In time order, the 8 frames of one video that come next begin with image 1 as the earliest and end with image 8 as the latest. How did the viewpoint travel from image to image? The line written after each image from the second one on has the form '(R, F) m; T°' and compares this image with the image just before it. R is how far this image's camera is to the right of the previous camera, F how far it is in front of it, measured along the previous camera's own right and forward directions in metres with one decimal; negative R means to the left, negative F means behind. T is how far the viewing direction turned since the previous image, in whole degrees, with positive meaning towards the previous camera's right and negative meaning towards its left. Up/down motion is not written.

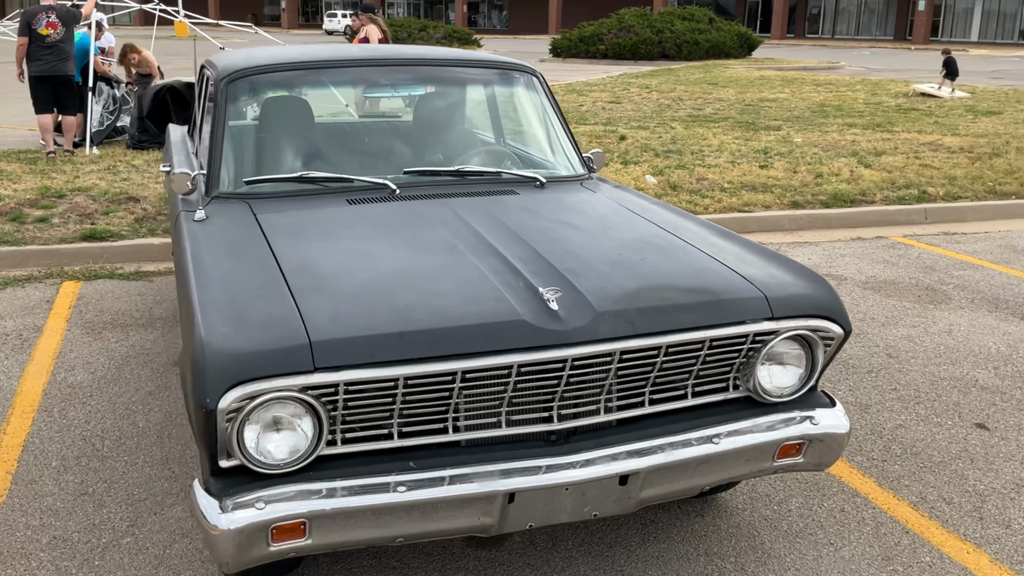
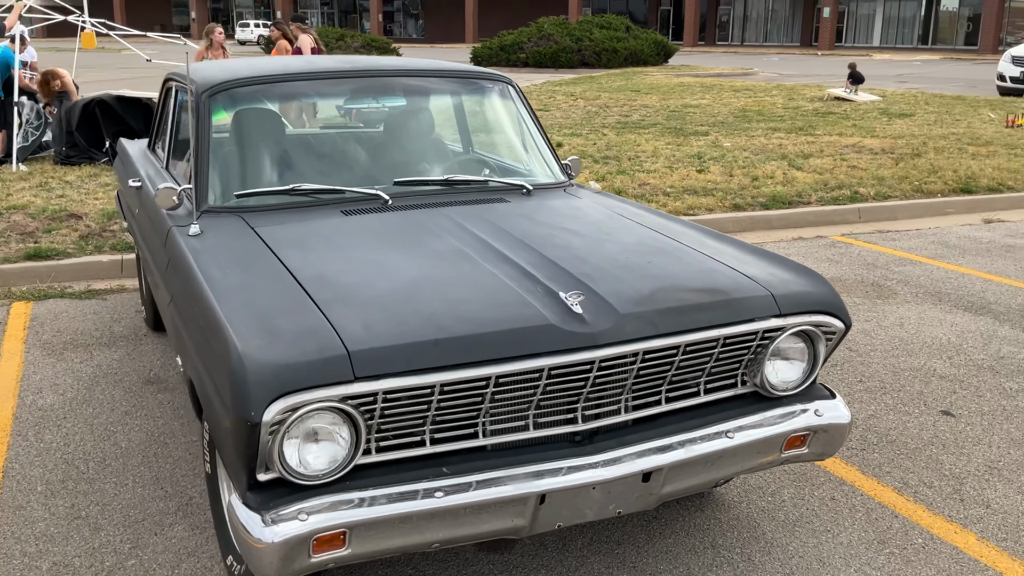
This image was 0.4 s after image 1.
(-0.3, 0.0) m; +5°
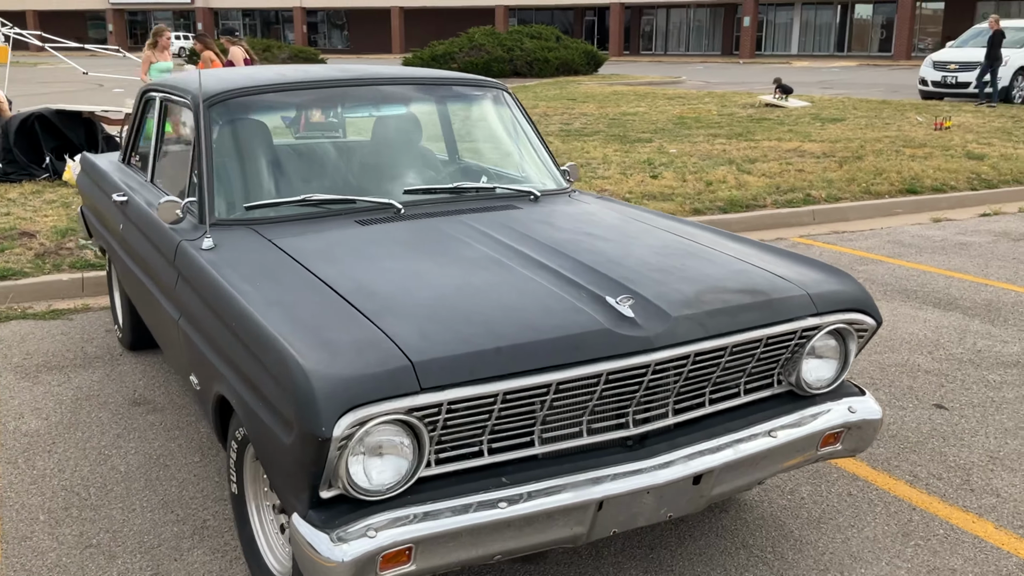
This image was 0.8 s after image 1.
(-0.3, 0.0) m; +4°
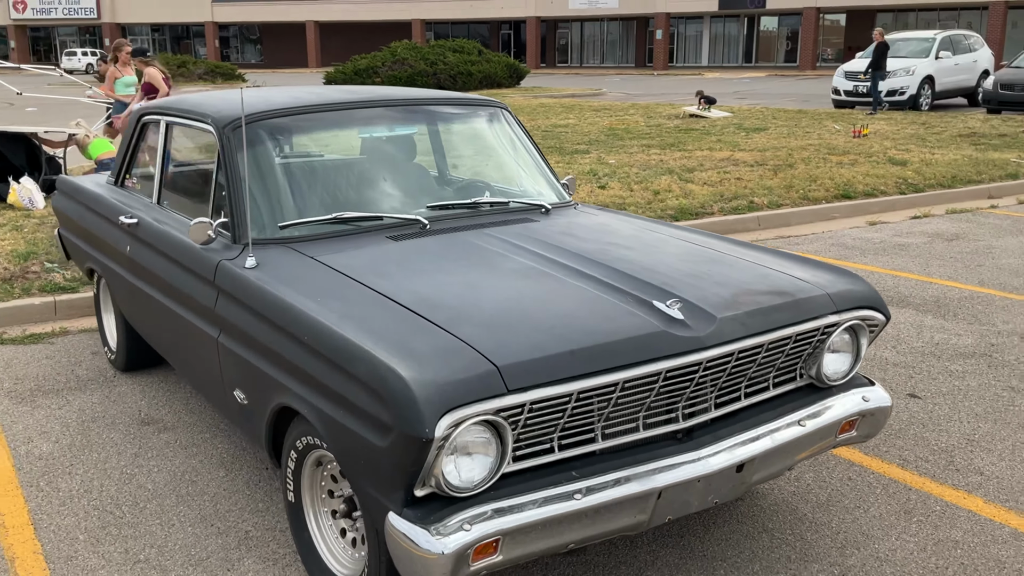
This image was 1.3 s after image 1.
(-0.4, -0.2) m; +5°
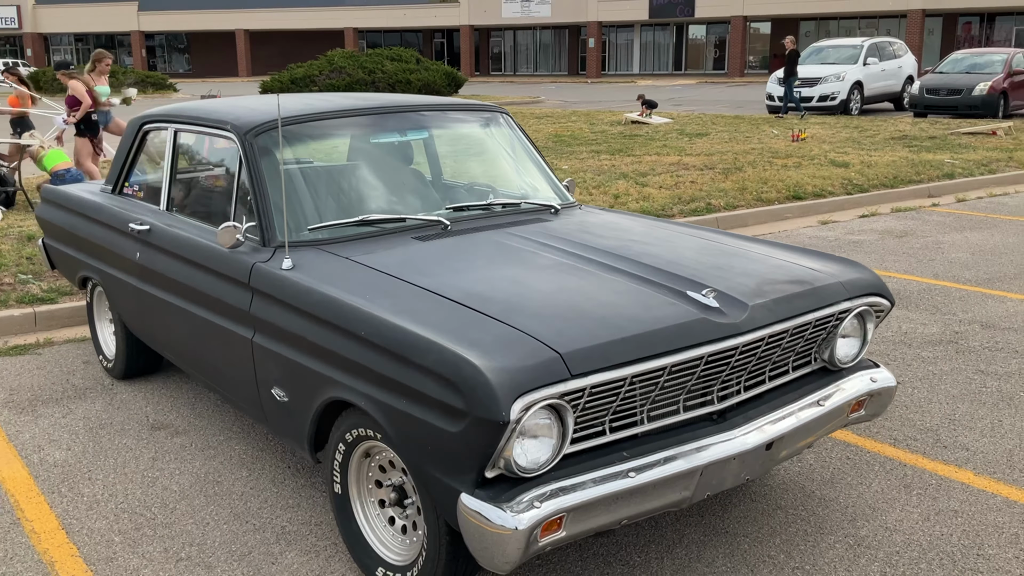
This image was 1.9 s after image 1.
(-0.3, -0.1) m; +4°
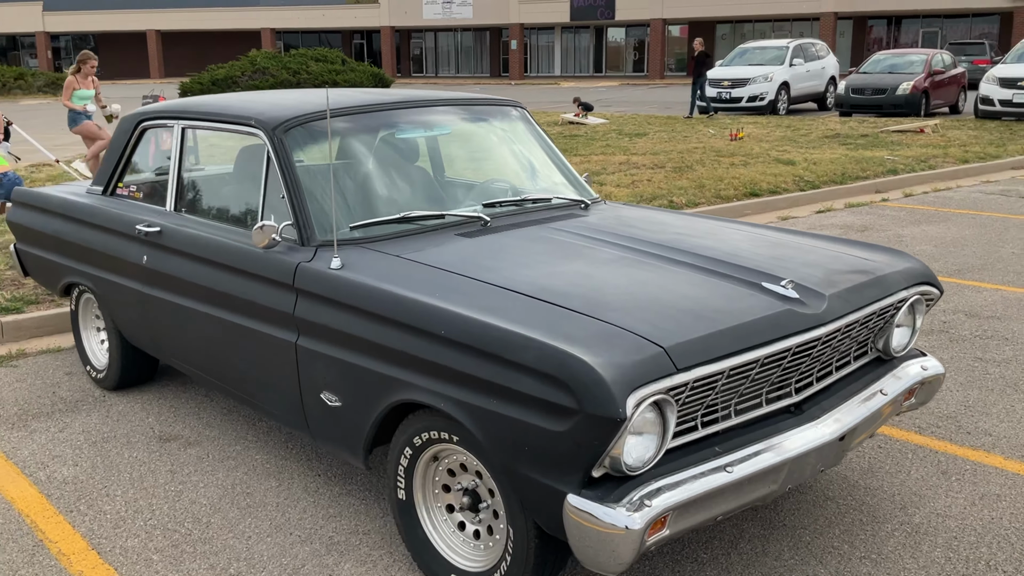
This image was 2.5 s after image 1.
(-0.5, +0.1) m; +4°
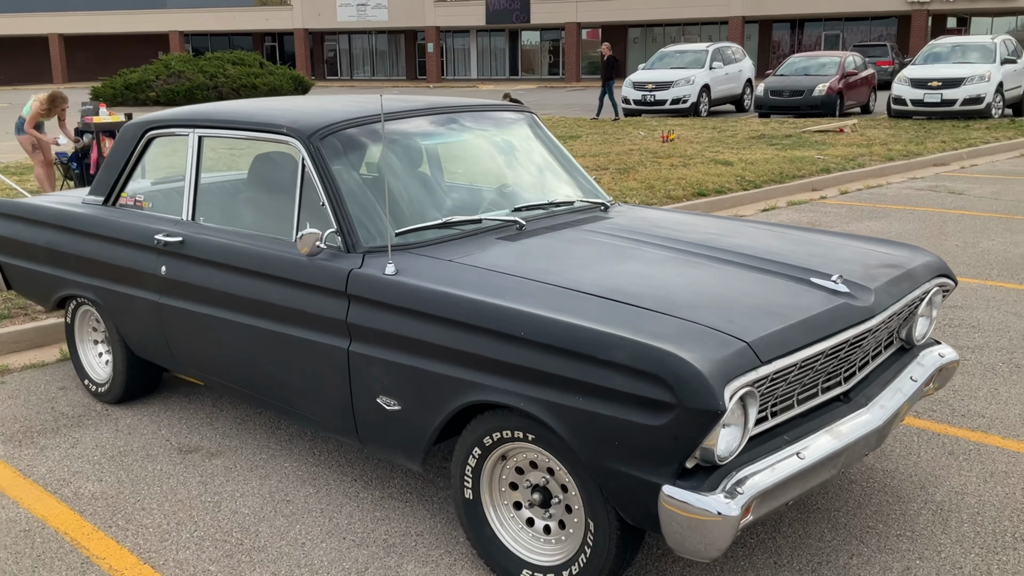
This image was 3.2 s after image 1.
(-0.5, -0.1) m; +5°
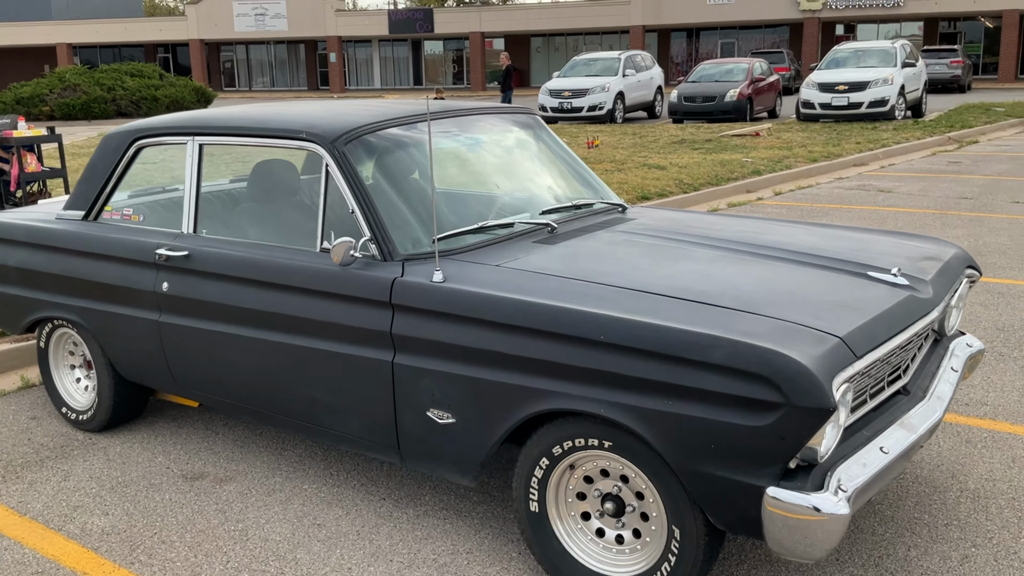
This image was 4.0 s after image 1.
(-0.5, +0.1) m; +5°
